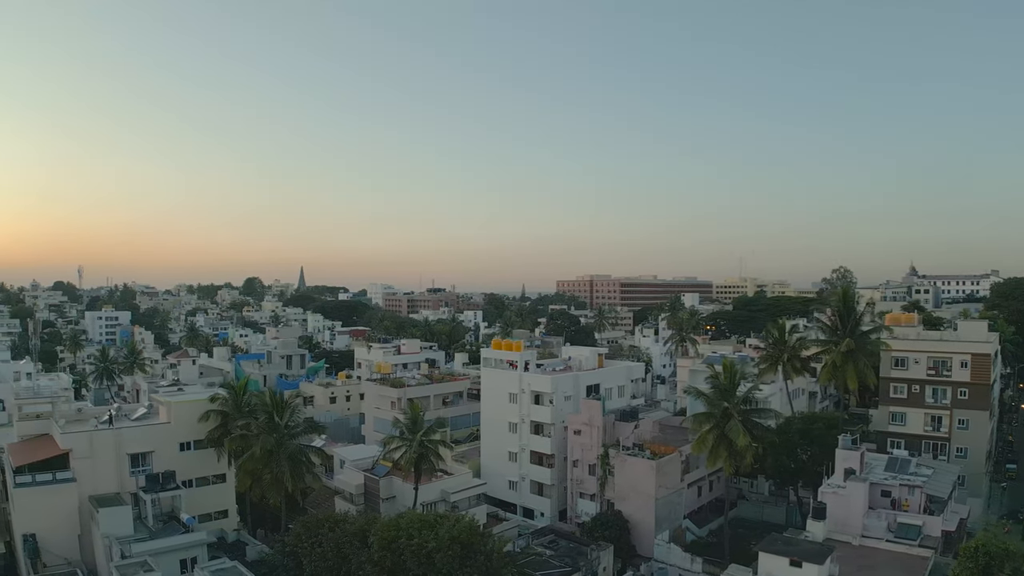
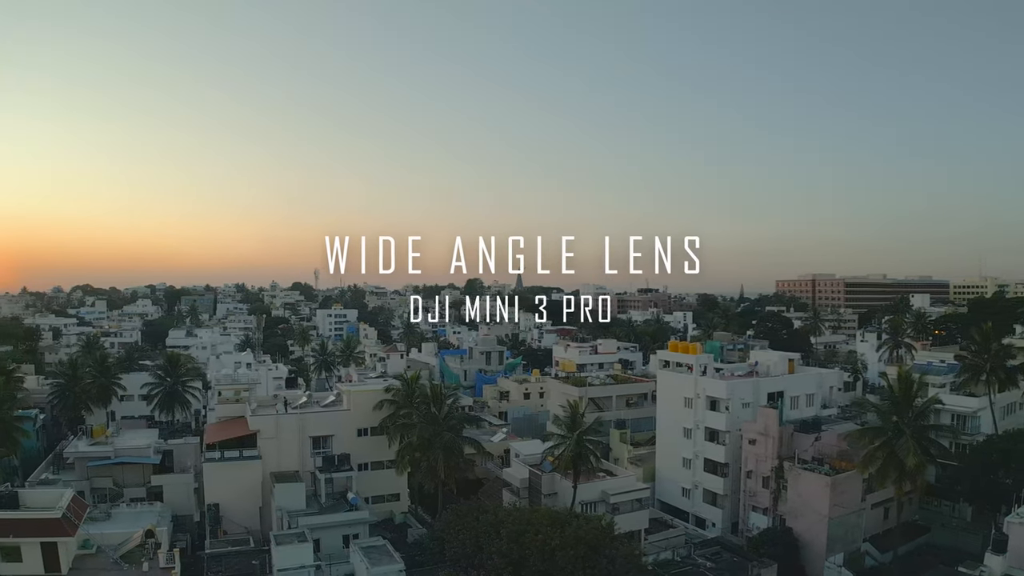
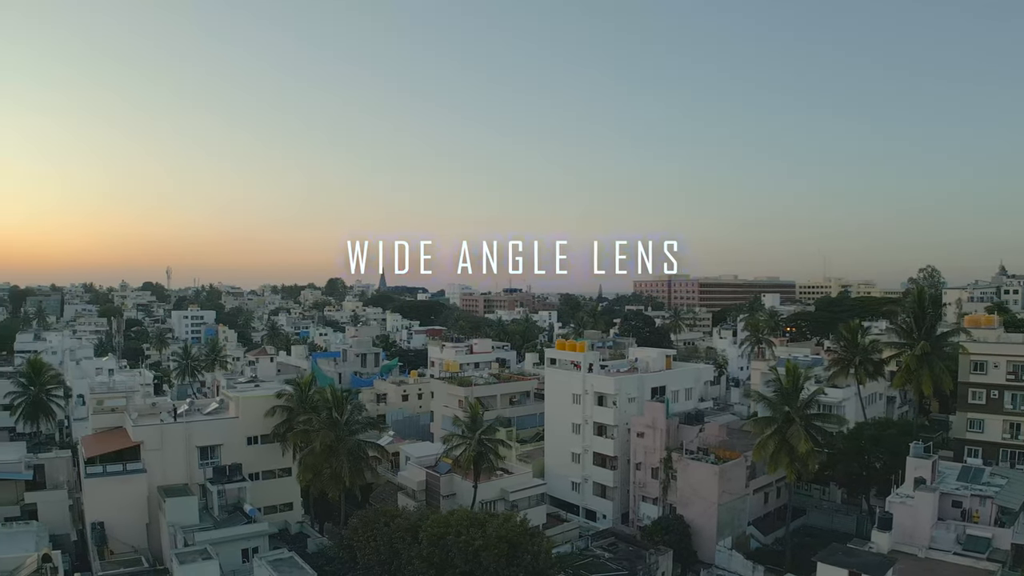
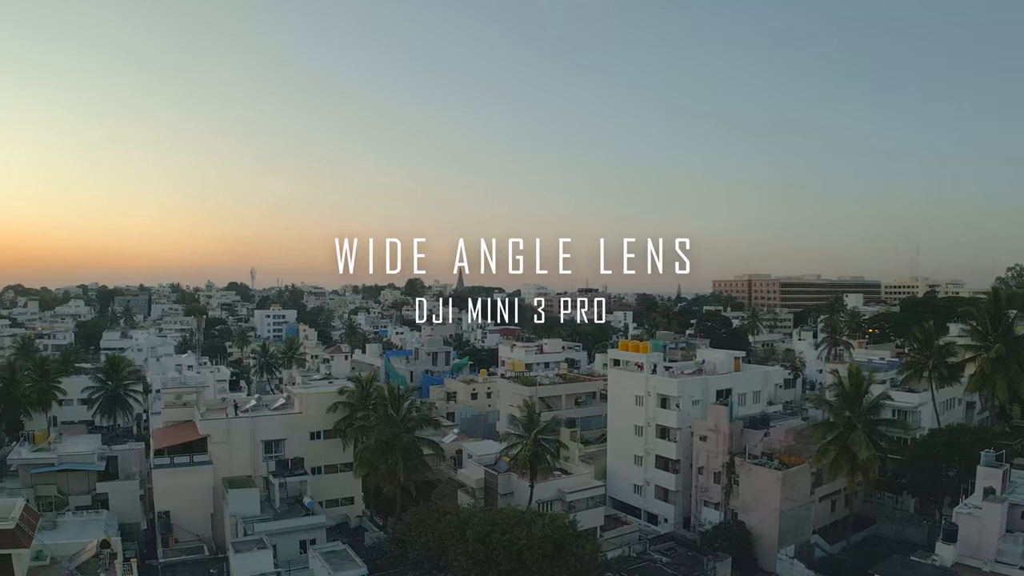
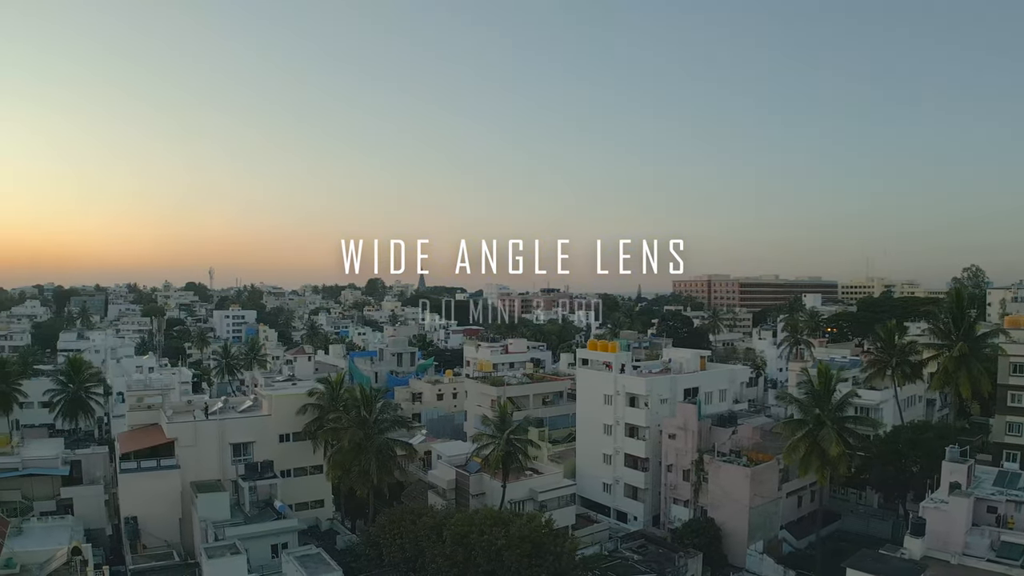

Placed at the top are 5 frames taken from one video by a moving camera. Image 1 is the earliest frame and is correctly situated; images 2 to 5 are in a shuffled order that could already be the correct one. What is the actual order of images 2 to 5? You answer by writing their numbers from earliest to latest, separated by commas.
3, 5, 4, 2
